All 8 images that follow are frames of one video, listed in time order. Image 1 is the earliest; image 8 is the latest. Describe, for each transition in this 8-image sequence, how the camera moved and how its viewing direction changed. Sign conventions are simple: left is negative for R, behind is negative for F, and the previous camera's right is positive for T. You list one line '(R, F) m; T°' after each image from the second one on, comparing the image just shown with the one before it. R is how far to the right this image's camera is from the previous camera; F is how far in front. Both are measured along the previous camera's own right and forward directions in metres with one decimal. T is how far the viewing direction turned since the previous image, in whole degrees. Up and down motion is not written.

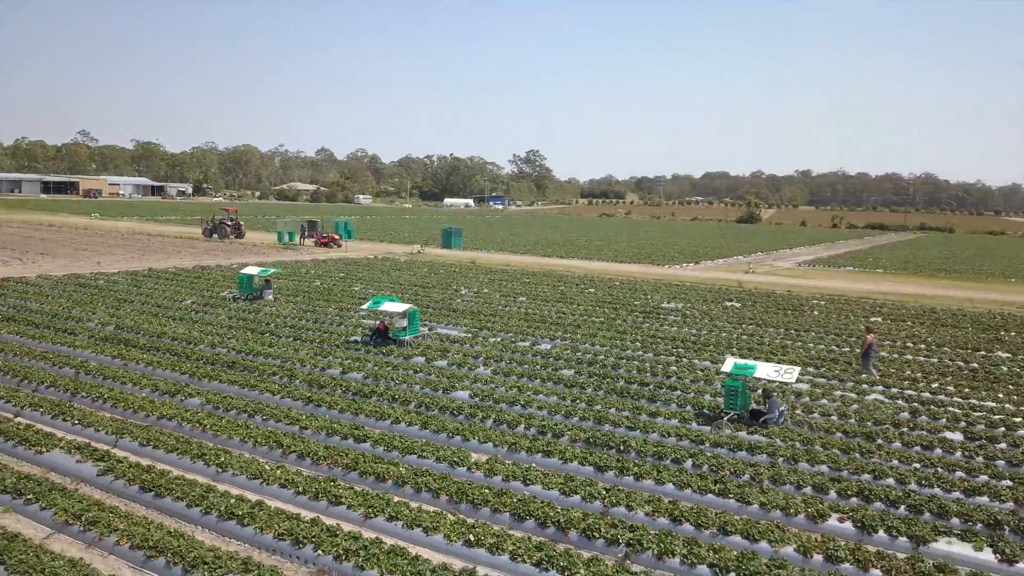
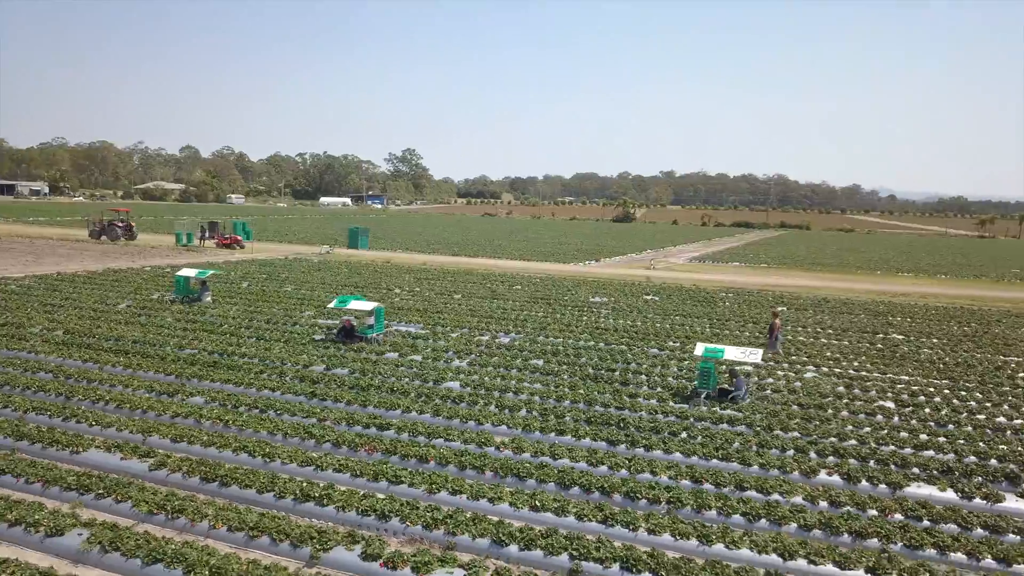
(-2.1, -0.9) m; +9°
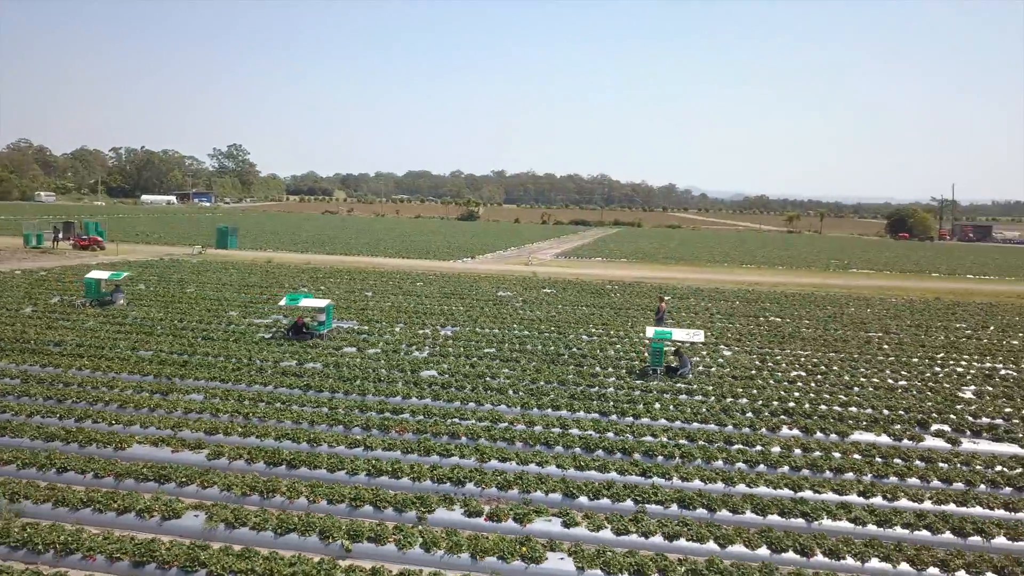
(-2.8, -1.1) m; +12°
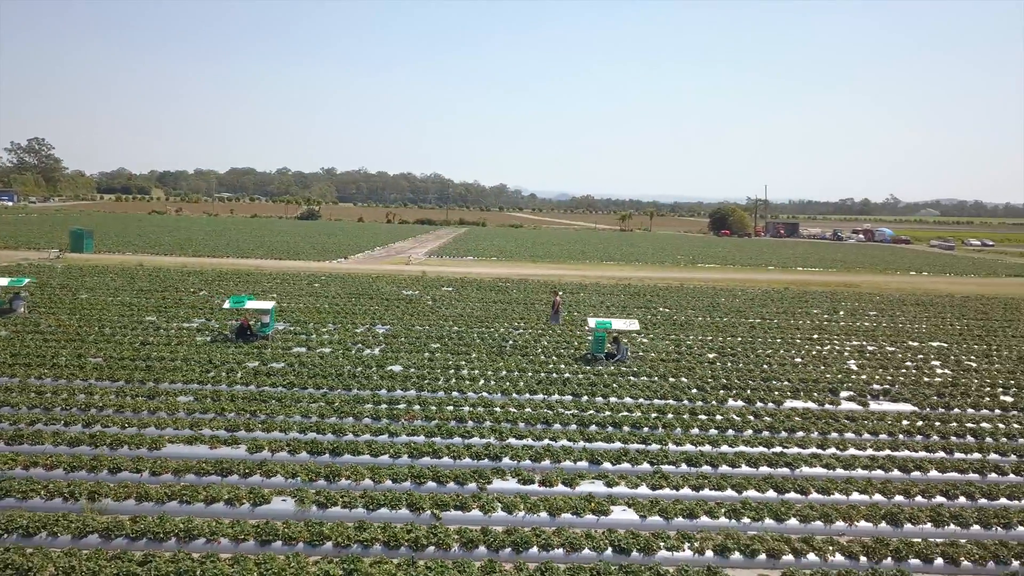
(-2.7, -1.0) m; +12°
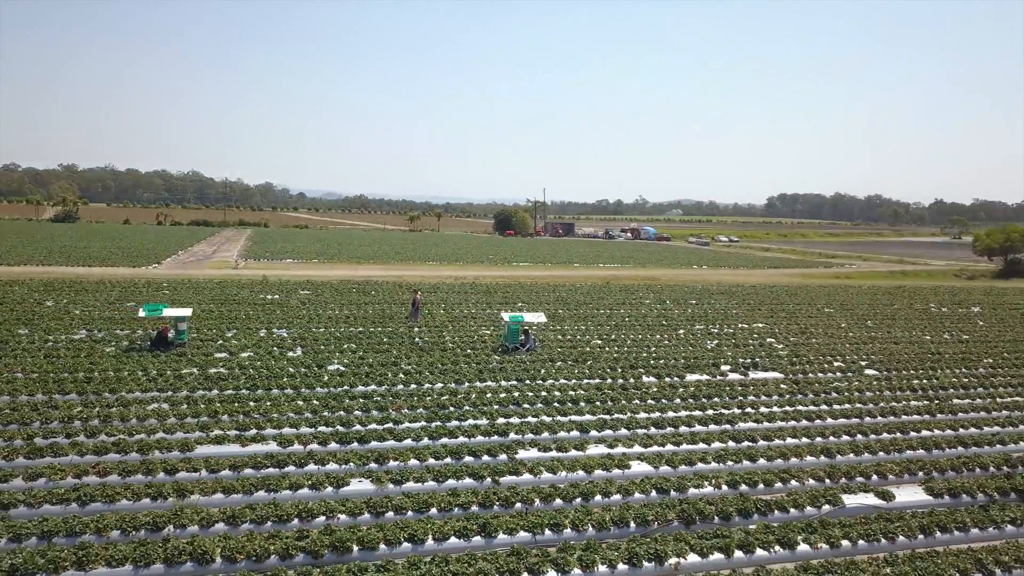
(-3.6, -1.2) m; +16°
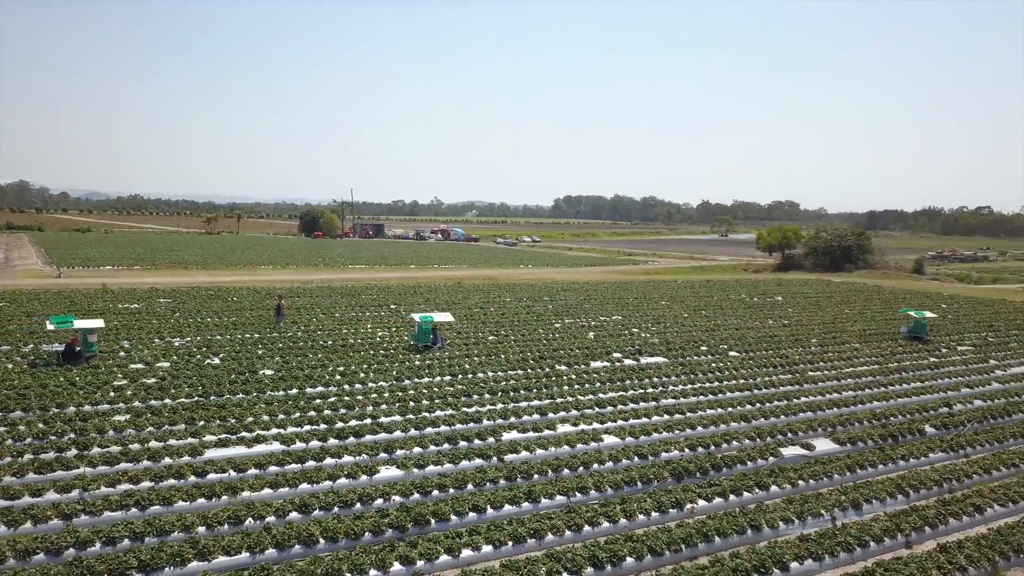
(-3.1, -1.1) m; +14°
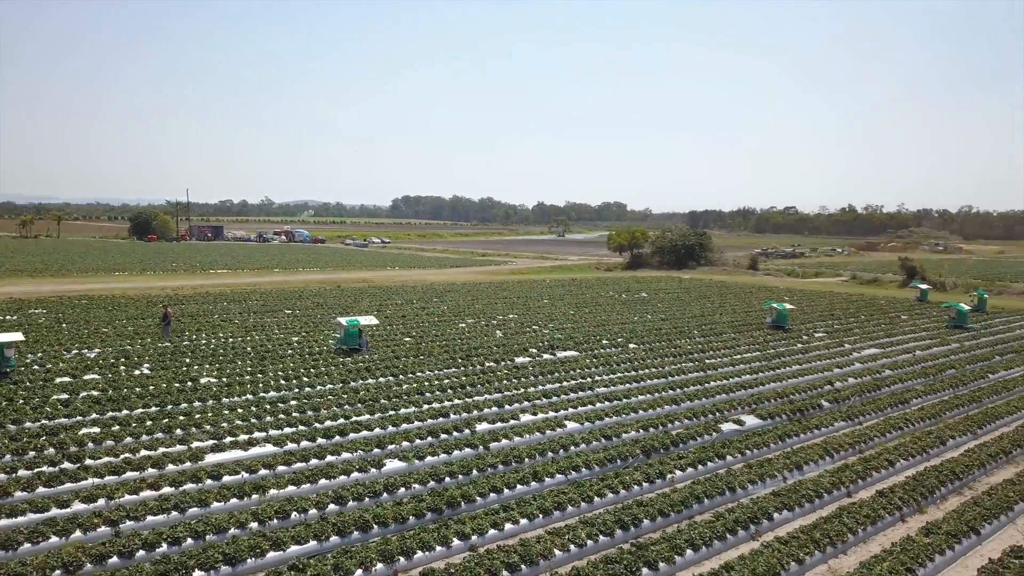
(-2.4, -1.0) m; +11°
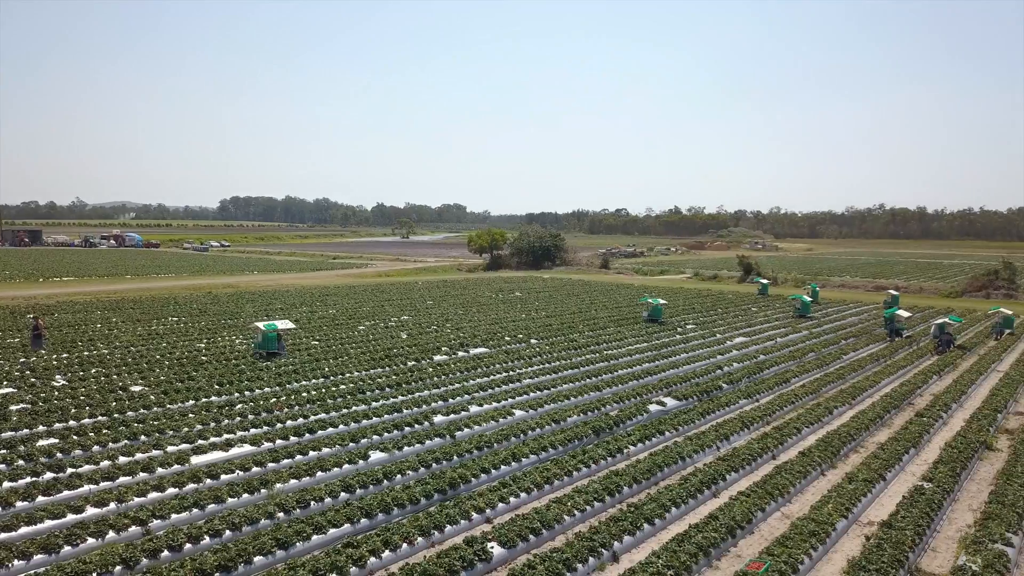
(-2.2, -1.0) m; +11°
